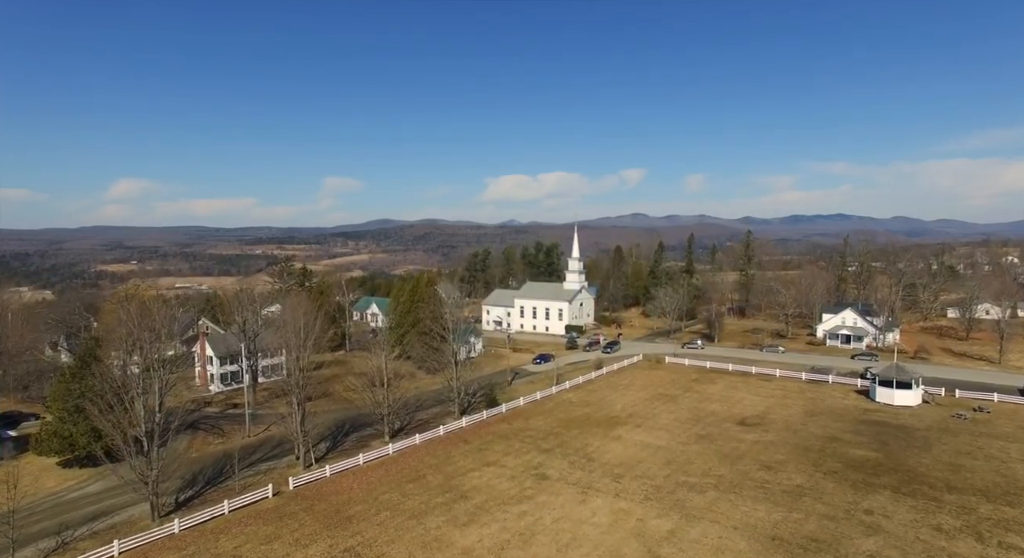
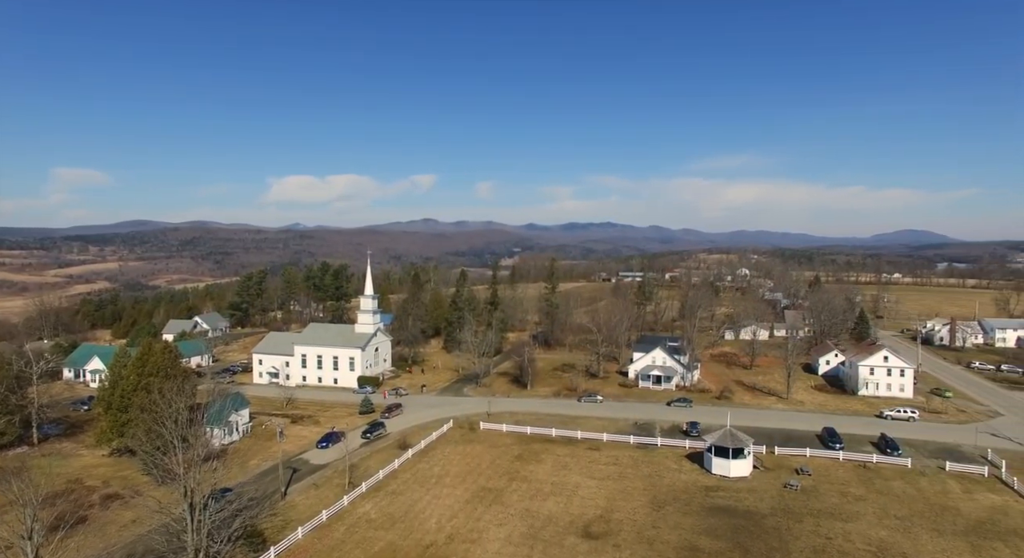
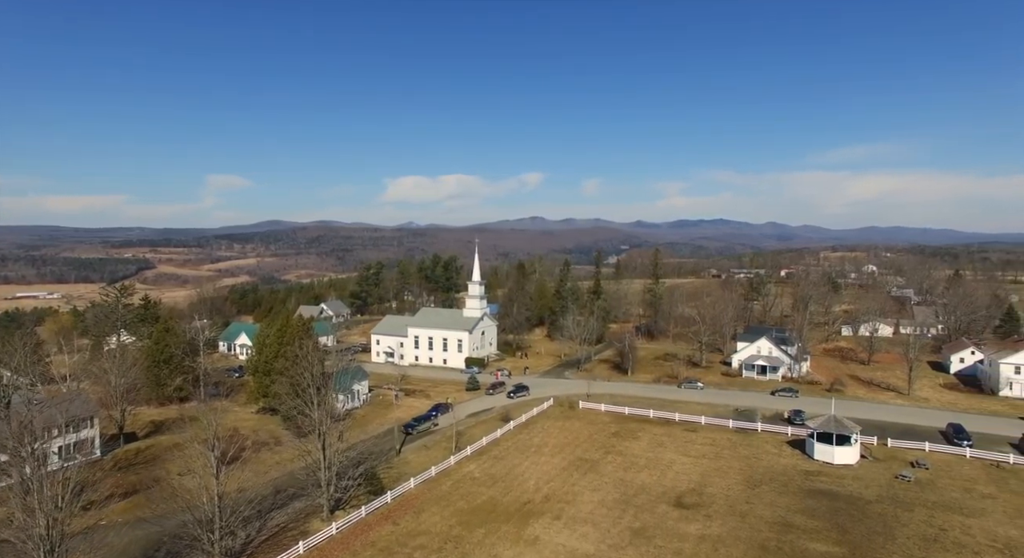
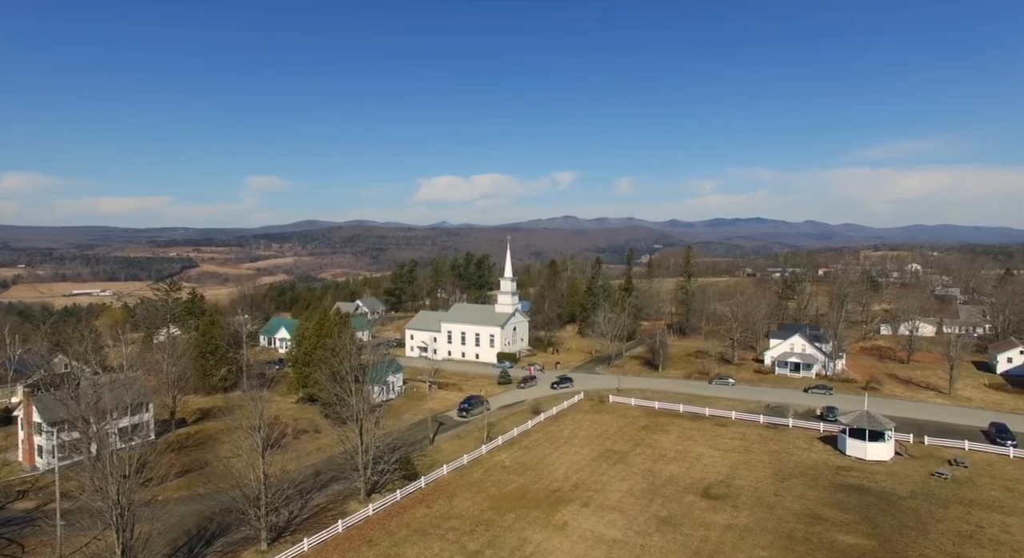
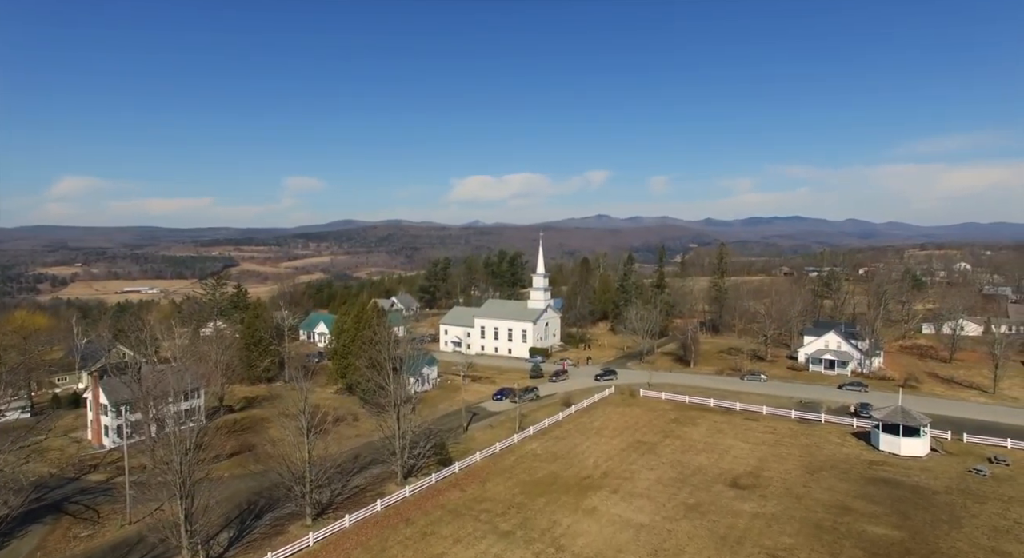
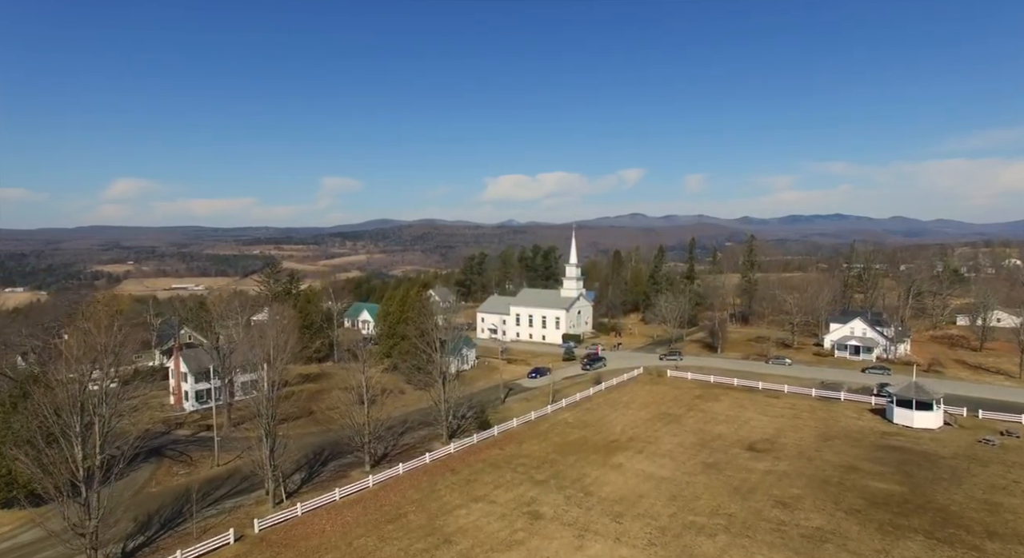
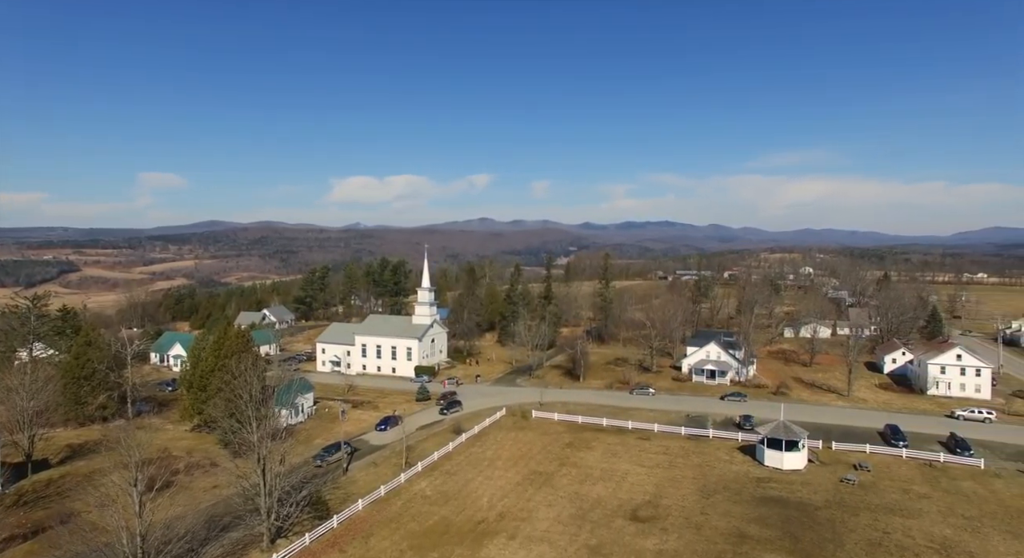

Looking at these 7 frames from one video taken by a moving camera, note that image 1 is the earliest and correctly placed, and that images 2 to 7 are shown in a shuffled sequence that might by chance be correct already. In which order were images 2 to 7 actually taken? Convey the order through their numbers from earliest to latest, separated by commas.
6, 5, 4, 3, 7, 2
